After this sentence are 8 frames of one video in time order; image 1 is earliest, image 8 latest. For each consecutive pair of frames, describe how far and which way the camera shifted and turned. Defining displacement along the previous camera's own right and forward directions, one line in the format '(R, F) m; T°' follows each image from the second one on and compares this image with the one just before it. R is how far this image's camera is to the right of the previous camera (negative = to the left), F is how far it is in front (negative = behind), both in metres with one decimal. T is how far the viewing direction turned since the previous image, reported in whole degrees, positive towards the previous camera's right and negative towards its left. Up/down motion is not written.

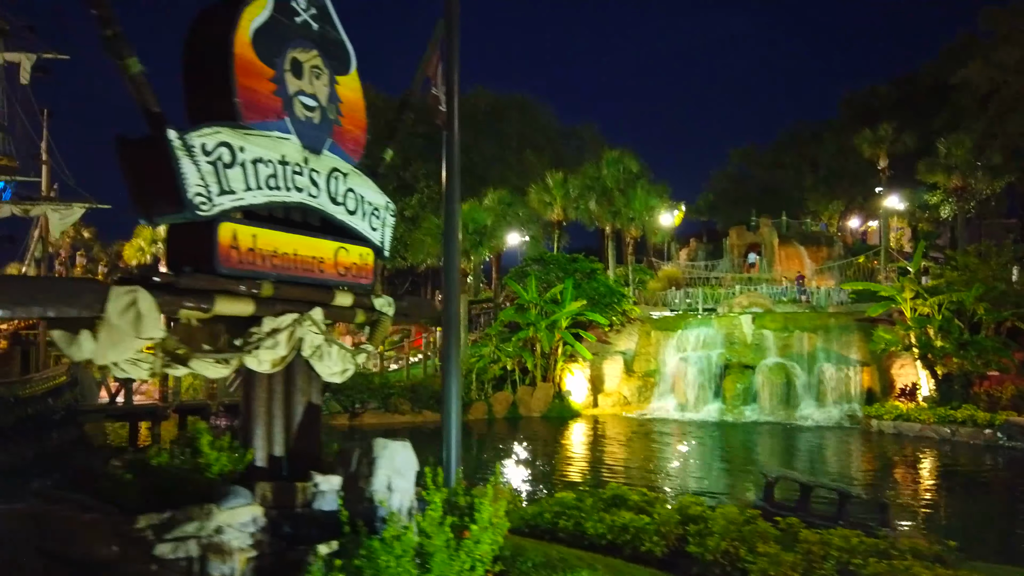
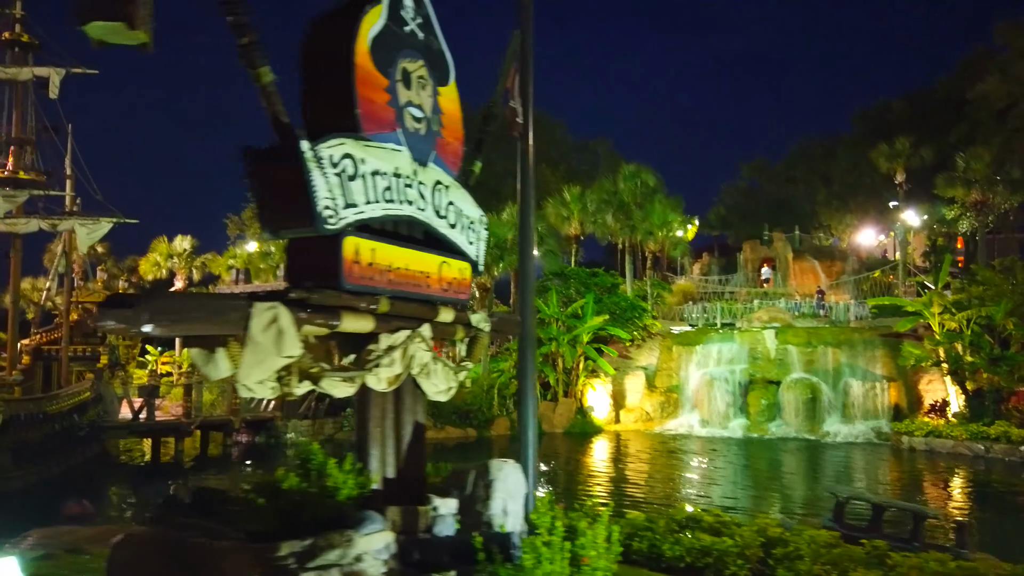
(-0.7, +0.1) m; 0°
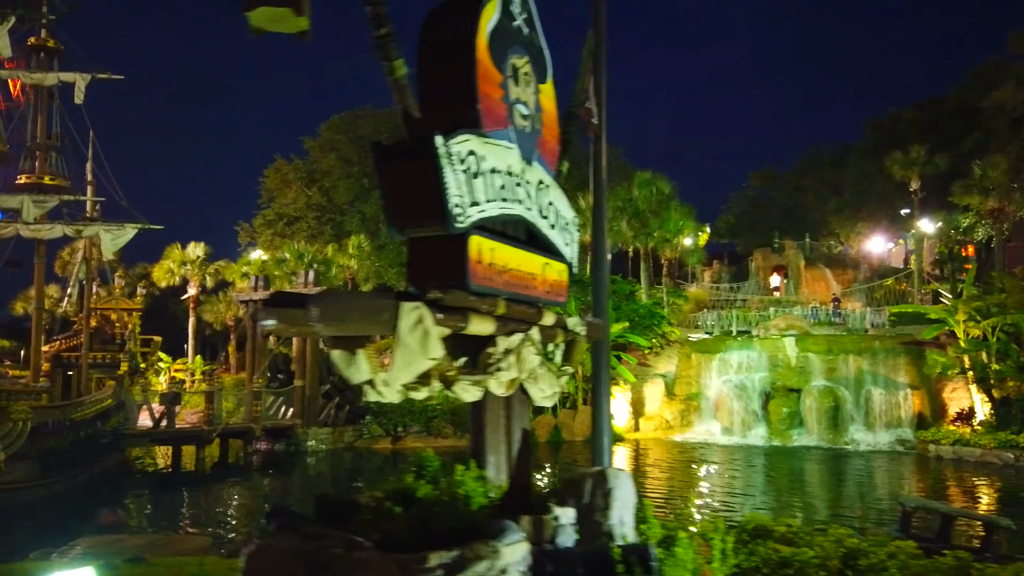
(-0.6, +0.1) m; 0°
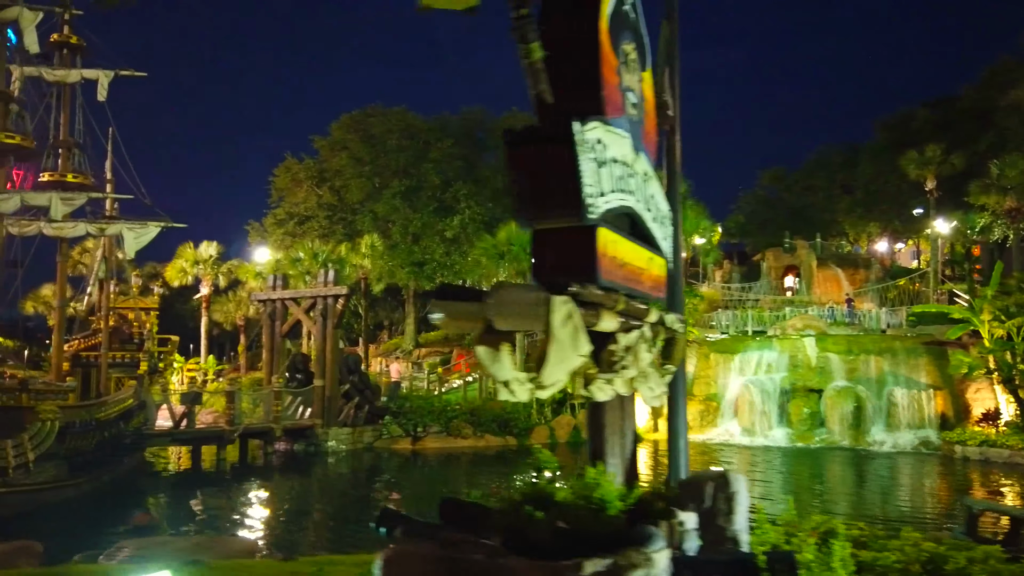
(-0.6, +0.2) m; 0°
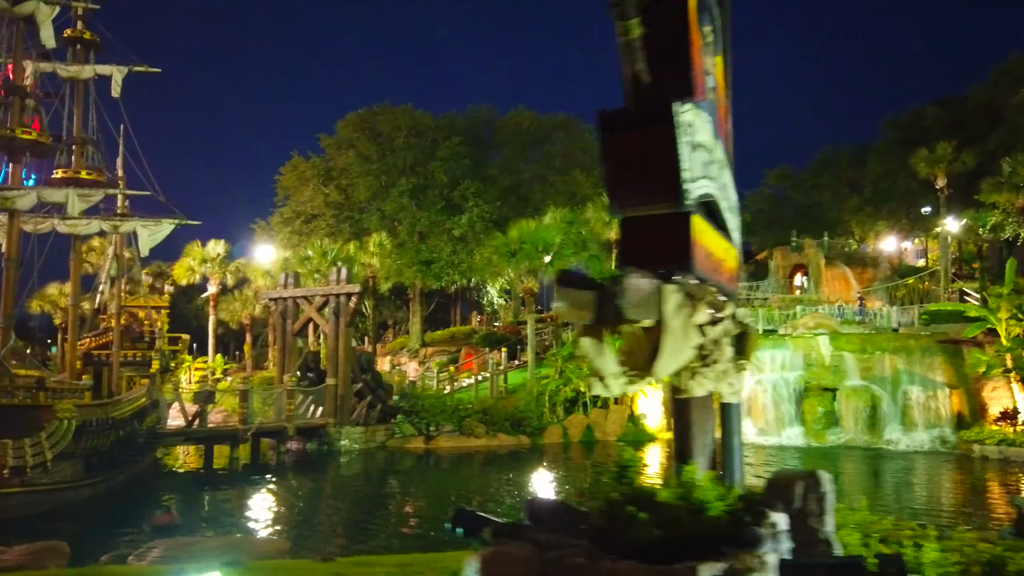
(-0.4, +0.2) m; 0°
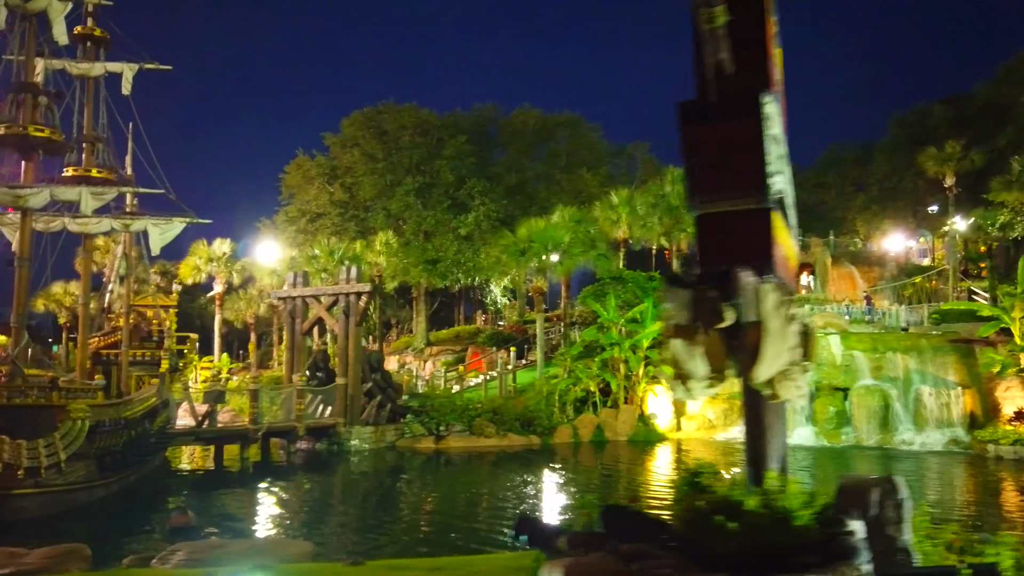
(-0.3, +0.1) m; 0°
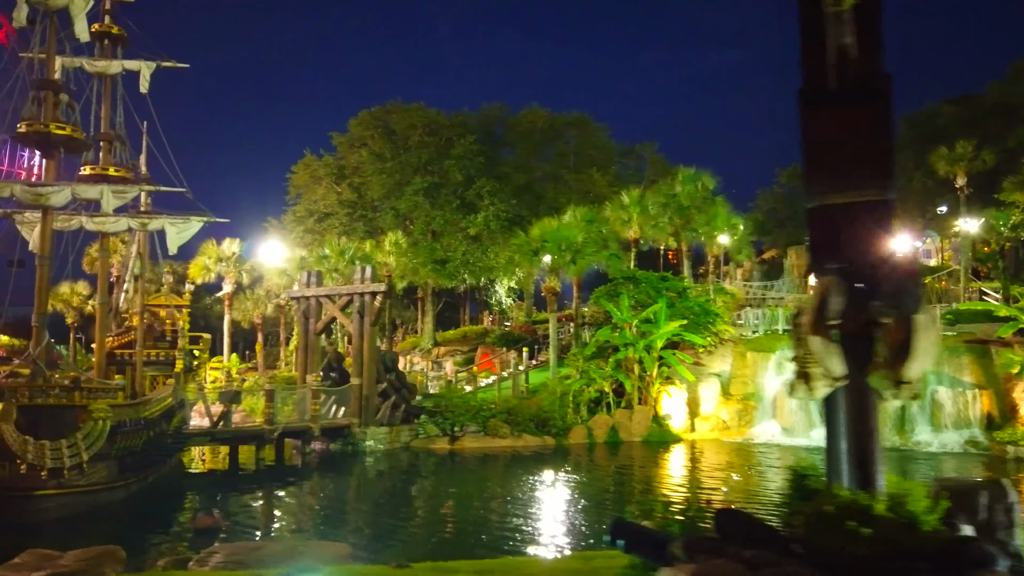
(-0.4, +0.1) m; 0°
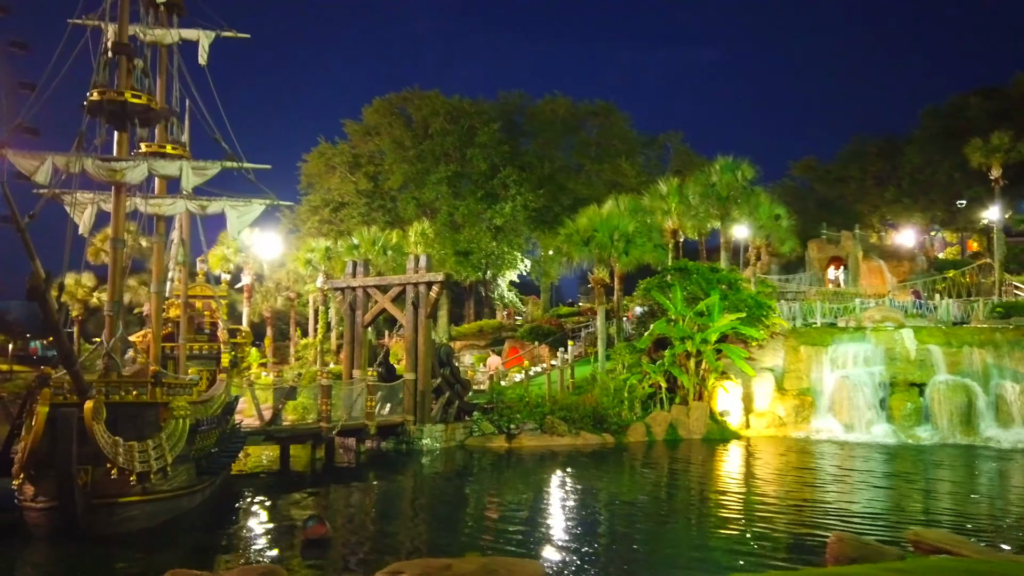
(-2.4, +1.1) m; +2°
